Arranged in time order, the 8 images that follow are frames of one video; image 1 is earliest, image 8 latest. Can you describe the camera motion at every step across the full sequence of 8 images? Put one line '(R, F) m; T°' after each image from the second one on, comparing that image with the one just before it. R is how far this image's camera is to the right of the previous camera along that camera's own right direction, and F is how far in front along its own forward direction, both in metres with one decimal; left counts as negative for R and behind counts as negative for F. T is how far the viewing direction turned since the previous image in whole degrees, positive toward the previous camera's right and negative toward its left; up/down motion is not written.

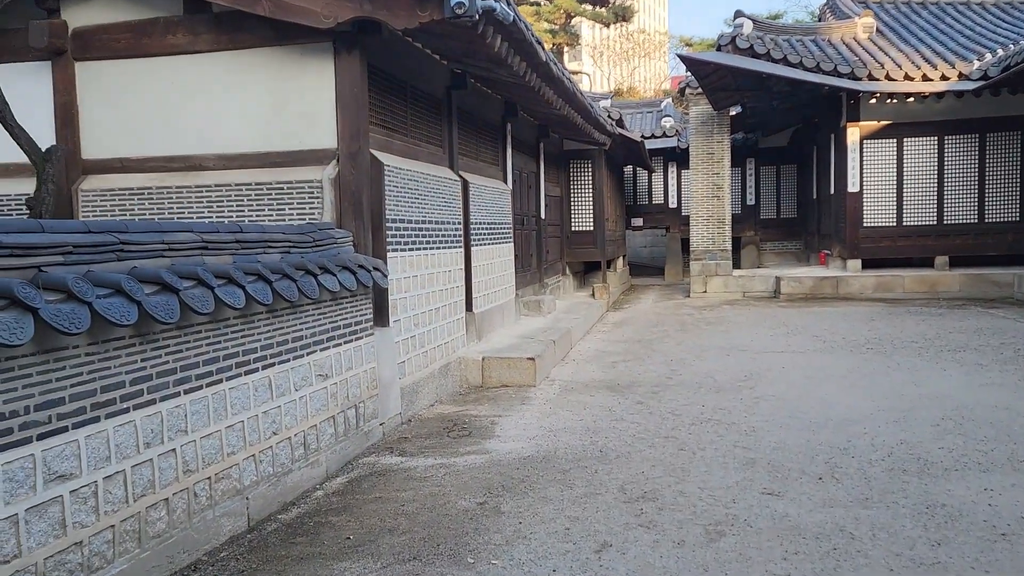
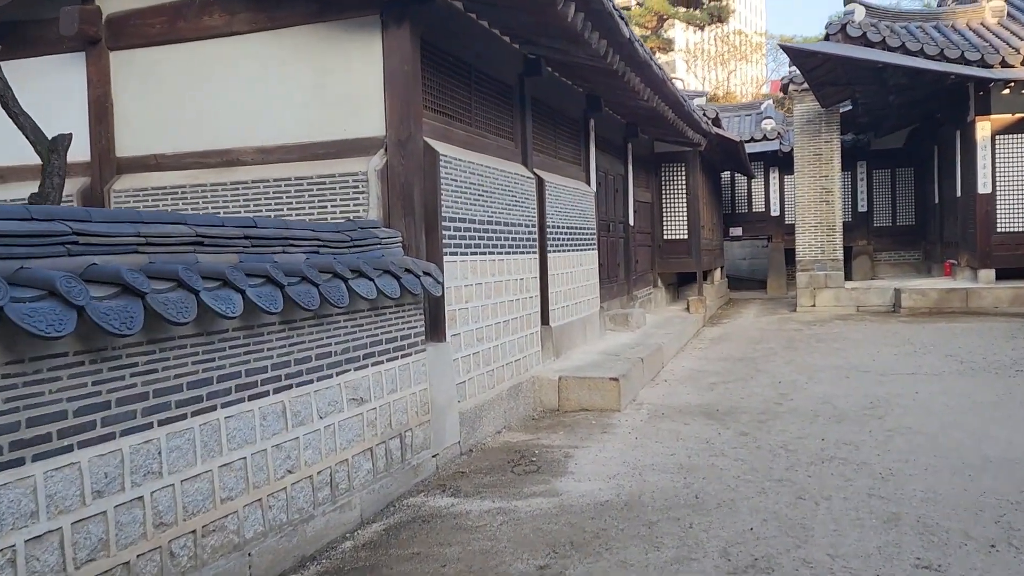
(+0.1, +0.8) m; -7°
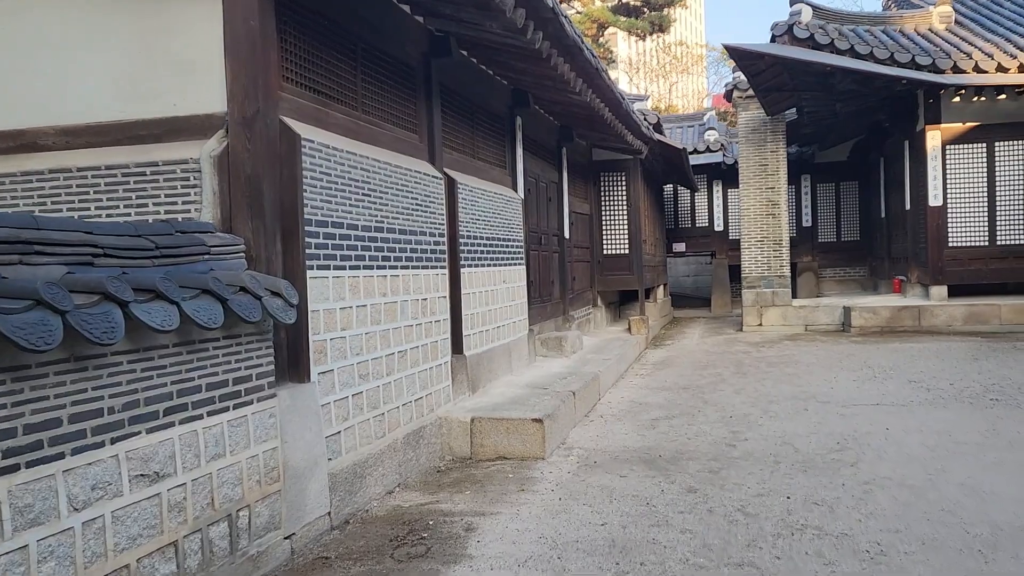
(+0.3, +1.0) m; +4°
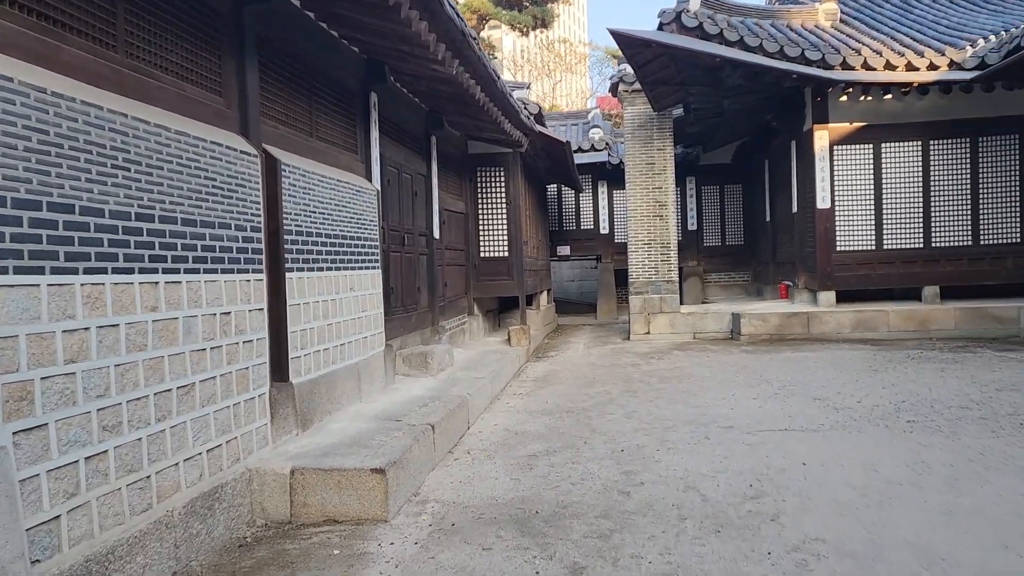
(+0.3, +1.1) m; +8°
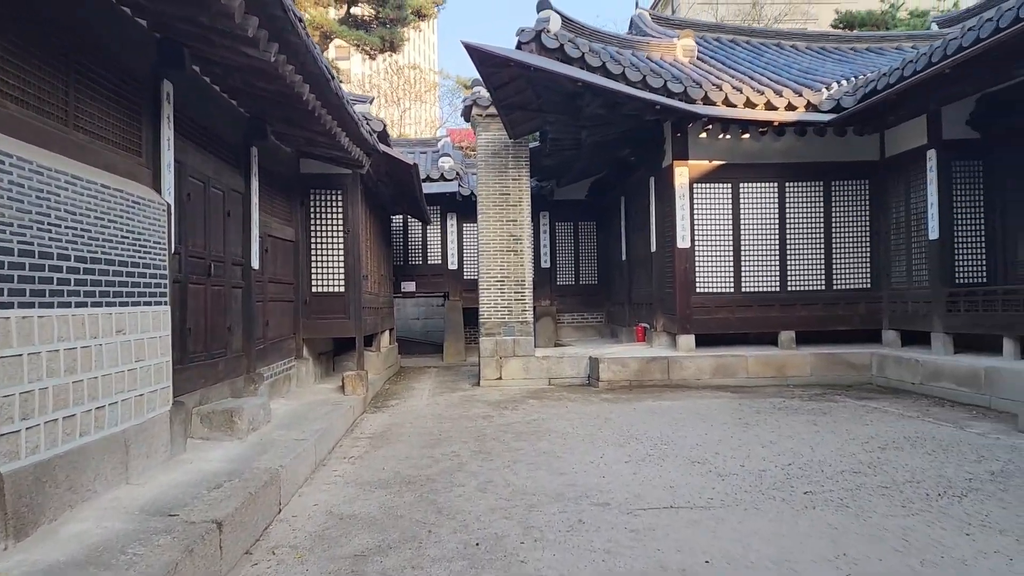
(+0.1, +1.1) m; +11°
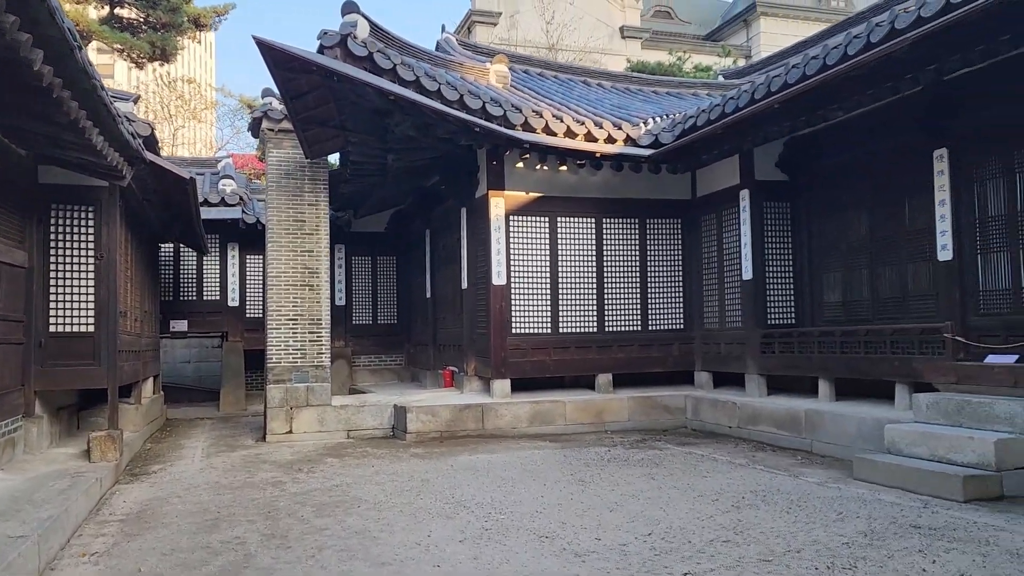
(-0.1, +1.1) m; +15°
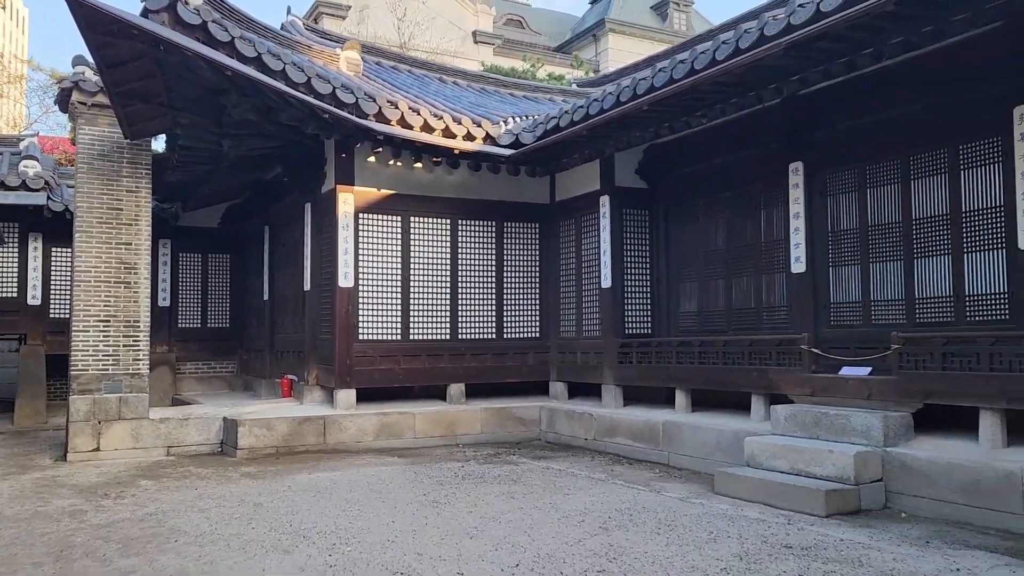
(-0.1, +0.5) m; +11°
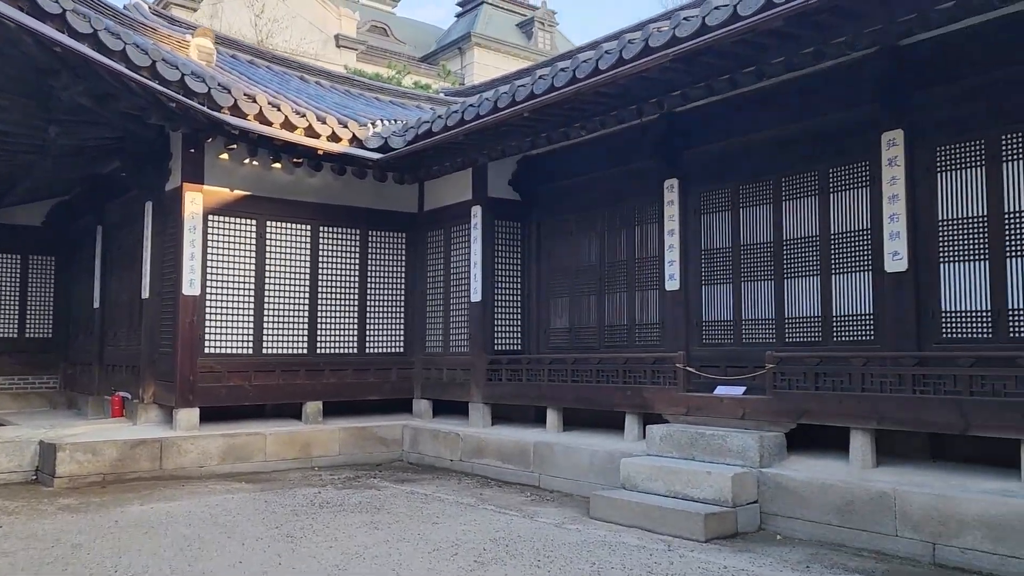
(-0.1, +0.4) m; +10°
